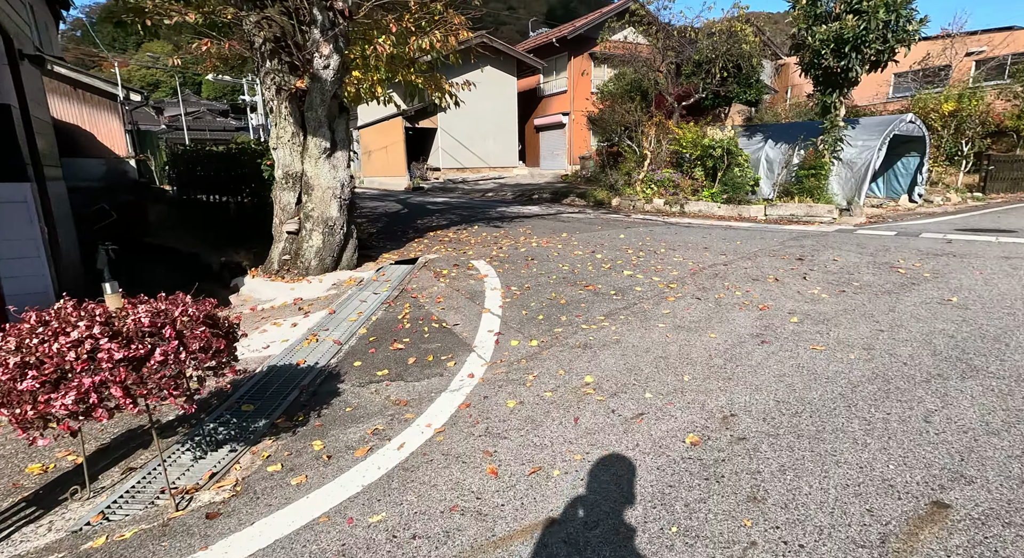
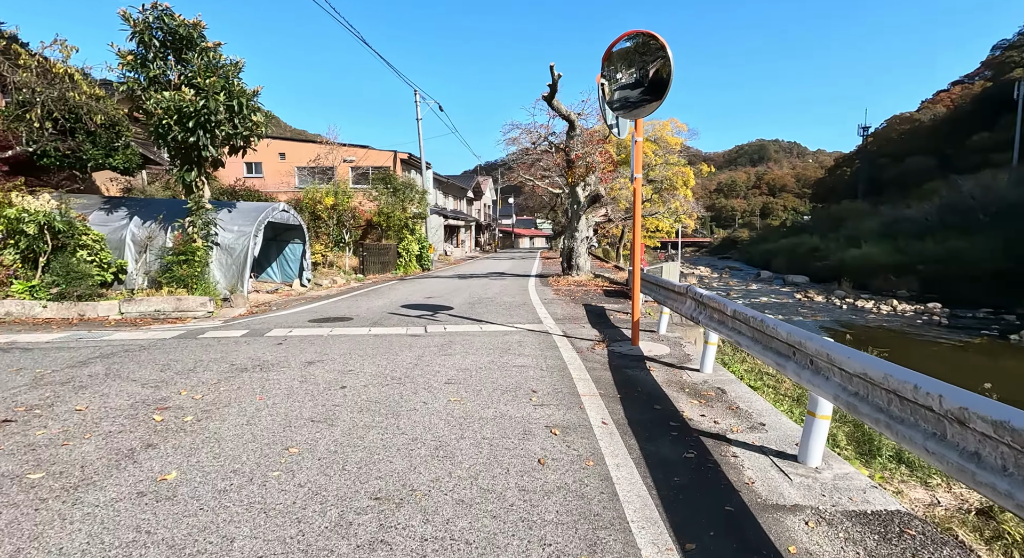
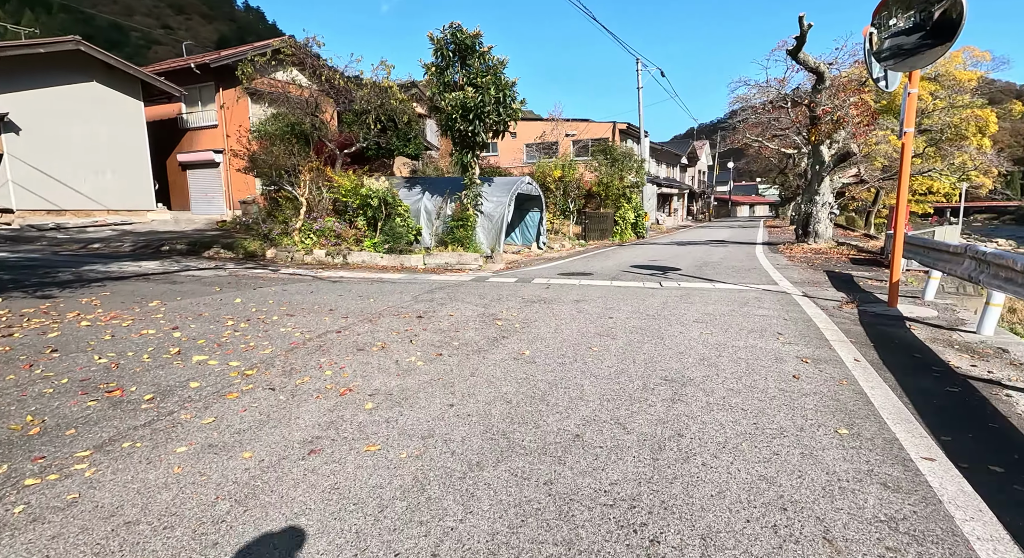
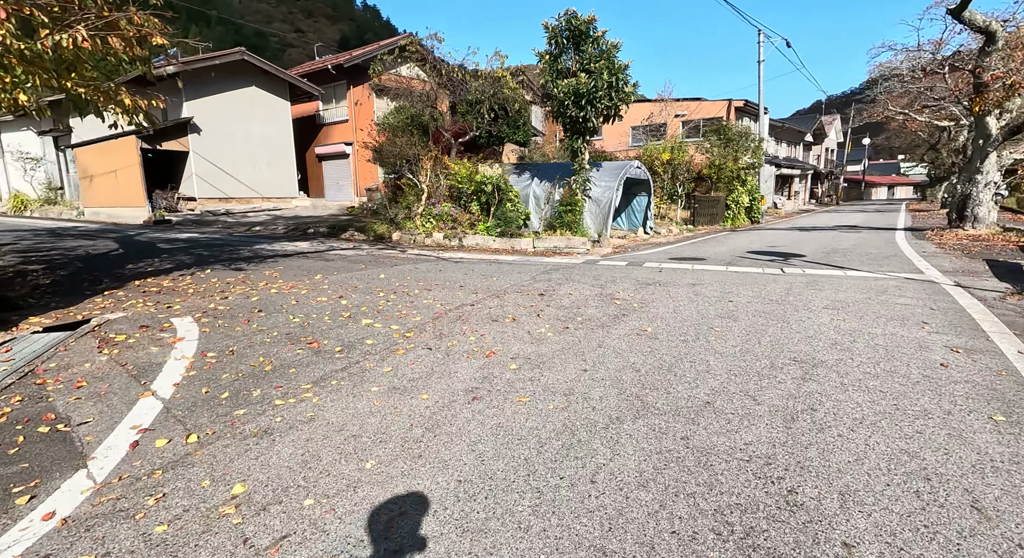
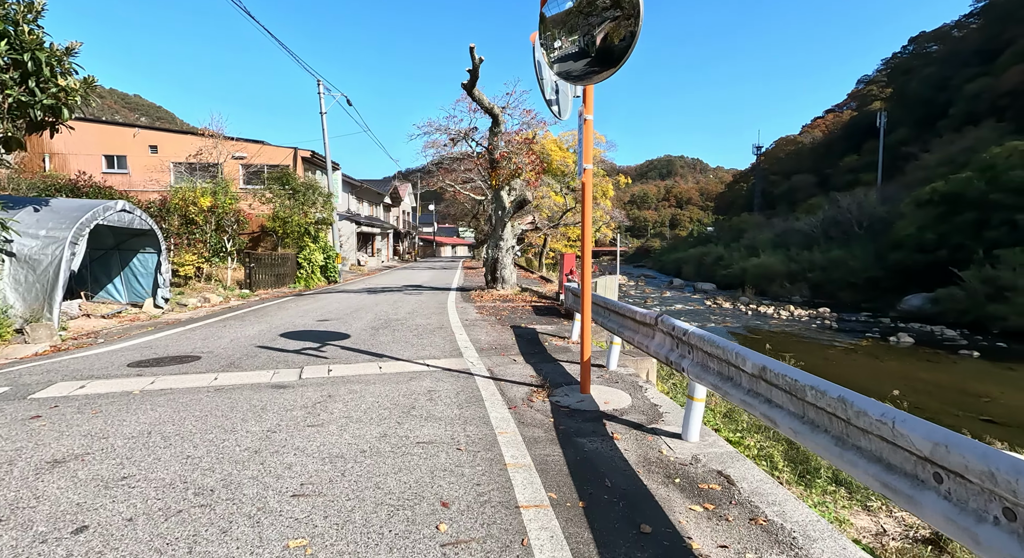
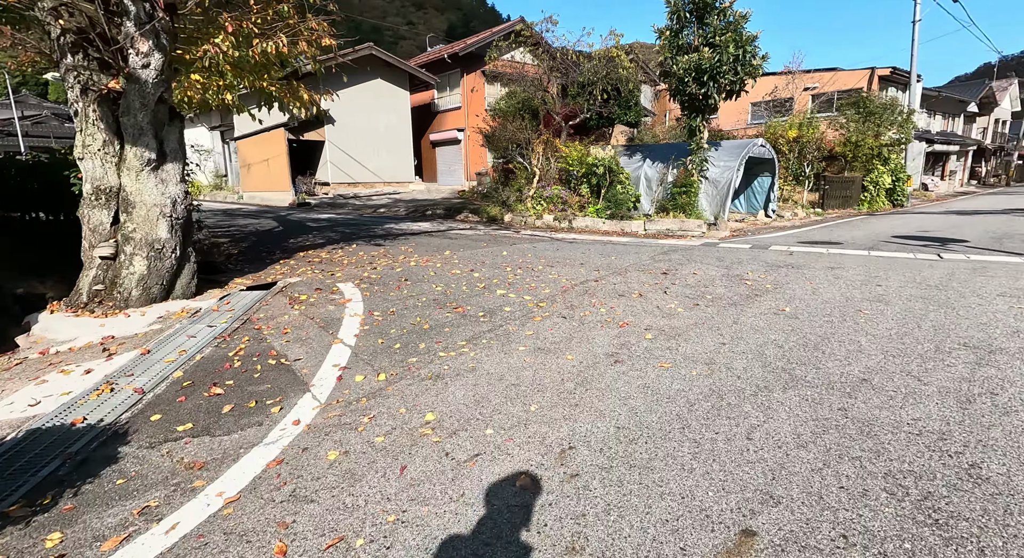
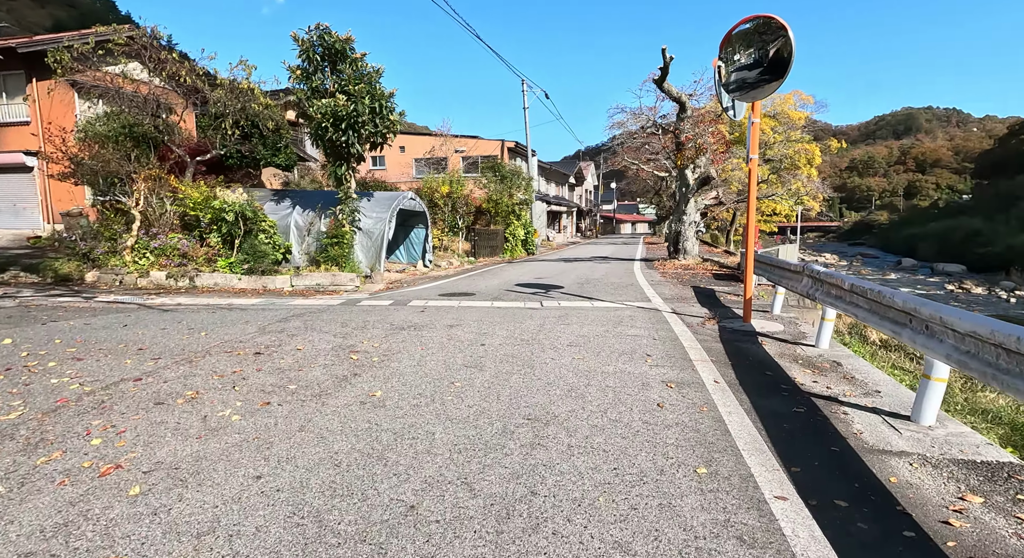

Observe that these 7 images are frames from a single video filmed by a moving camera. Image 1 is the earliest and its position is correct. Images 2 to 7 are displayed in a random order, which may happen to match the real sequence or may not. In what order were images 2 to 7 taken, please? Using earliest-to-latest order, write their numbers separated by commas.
6, 4, 3, 7, 2, 5
